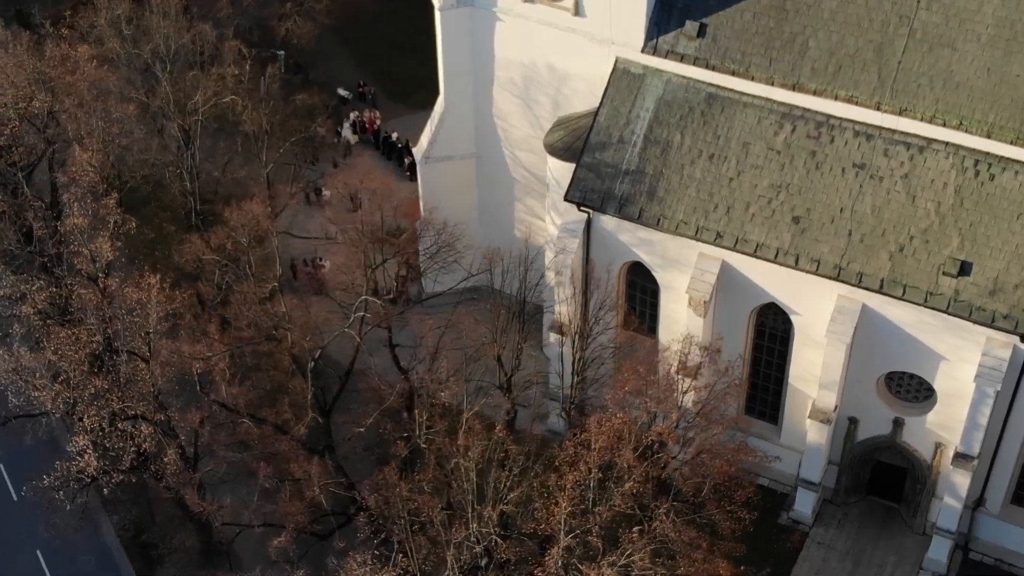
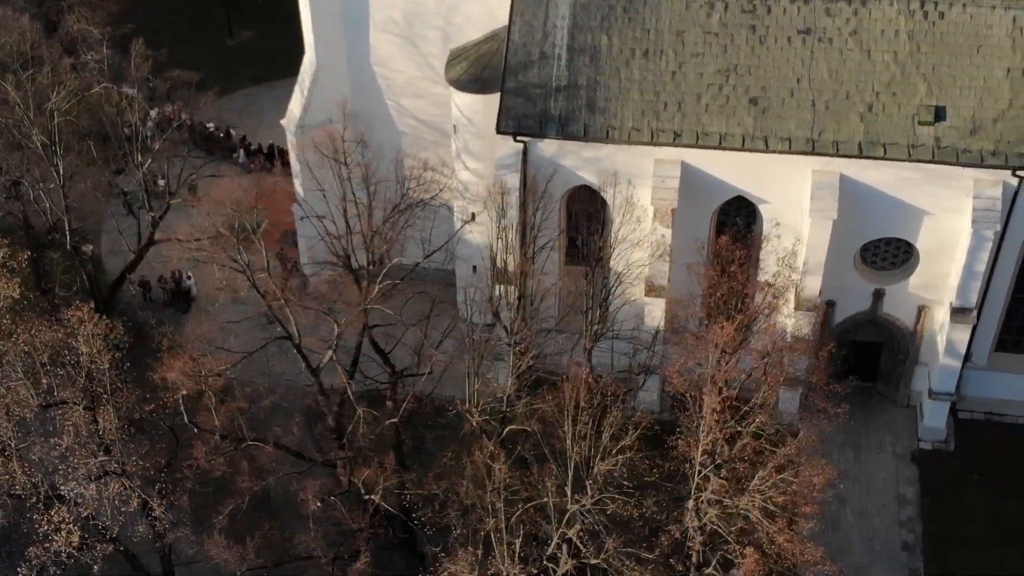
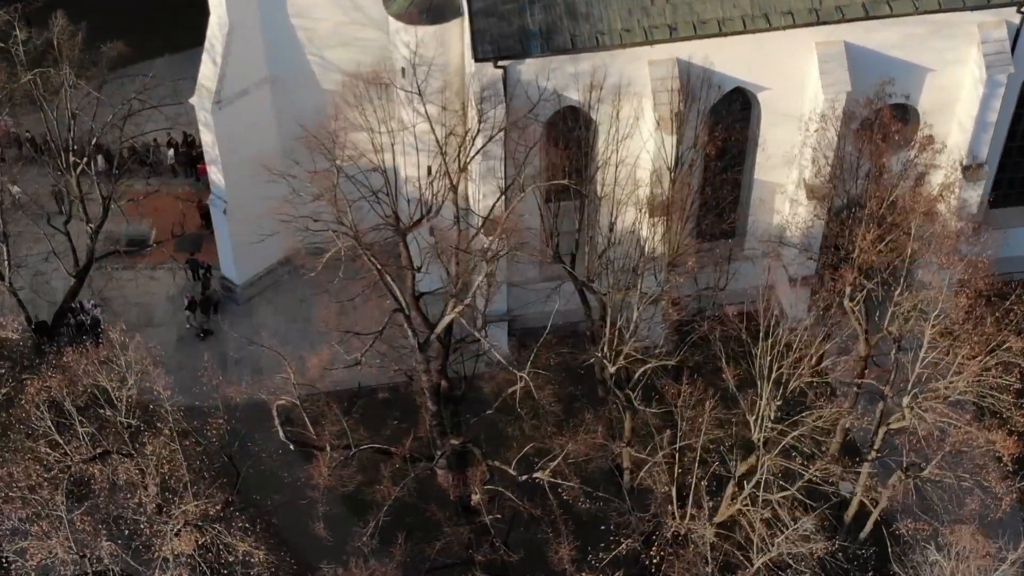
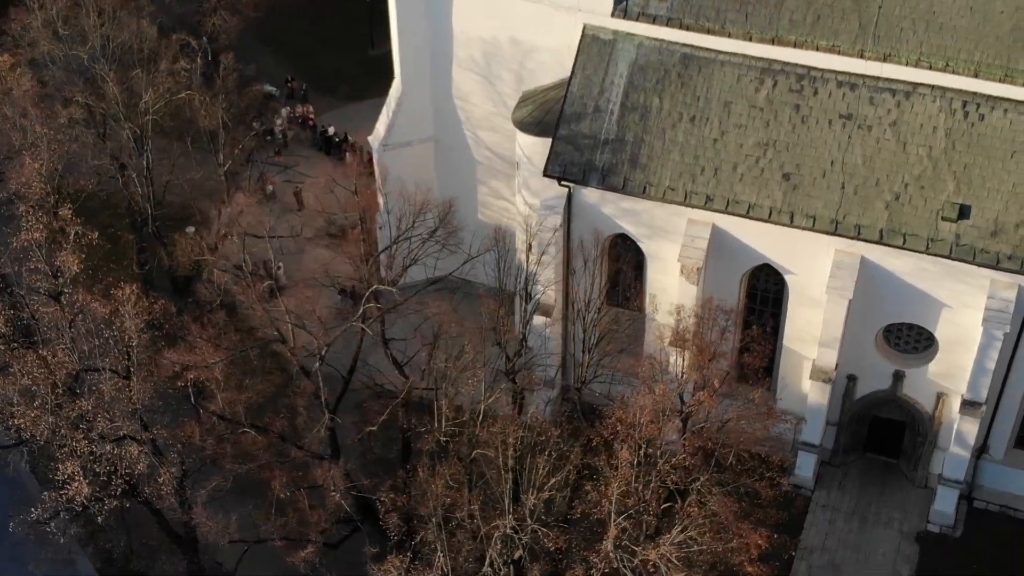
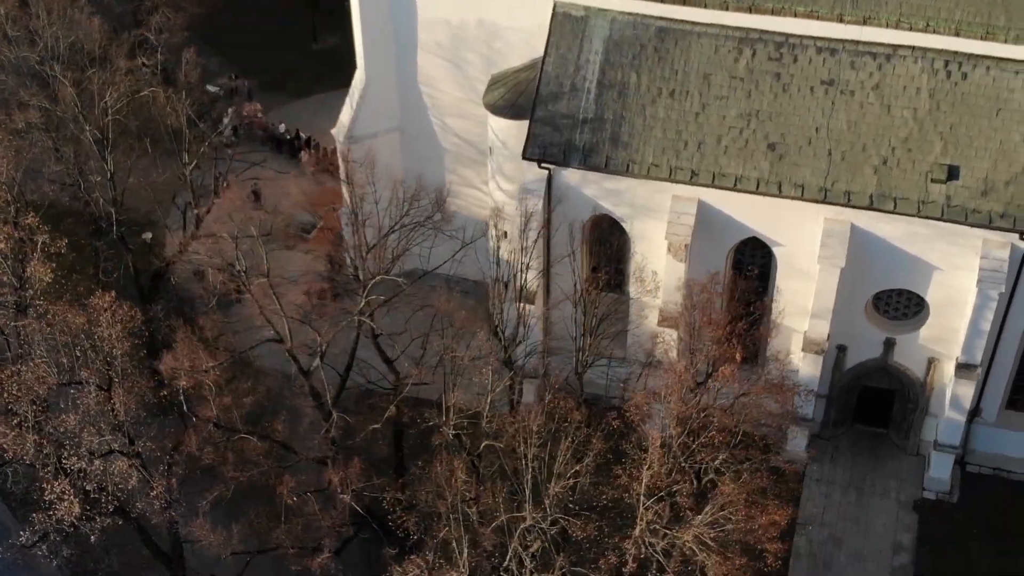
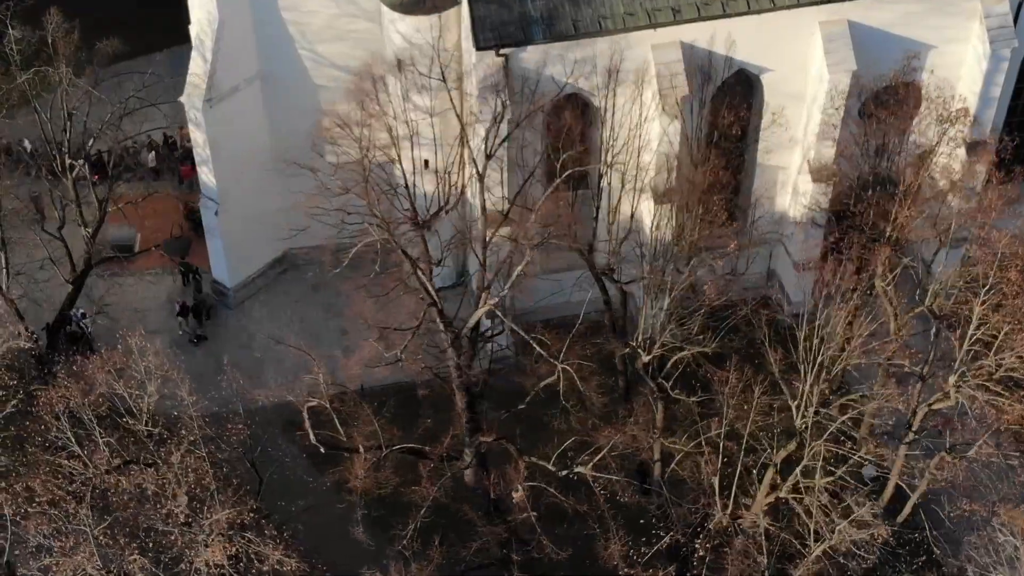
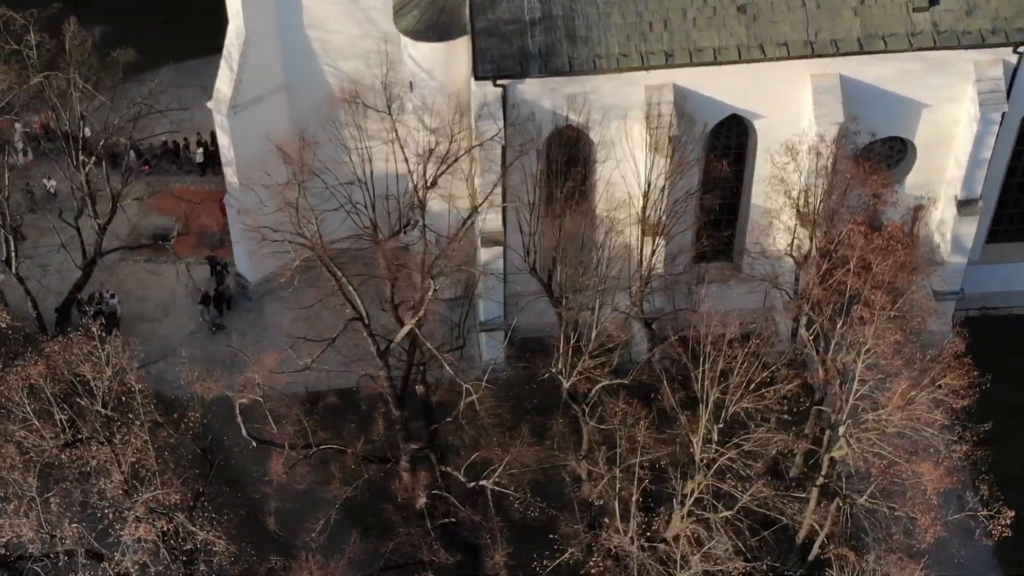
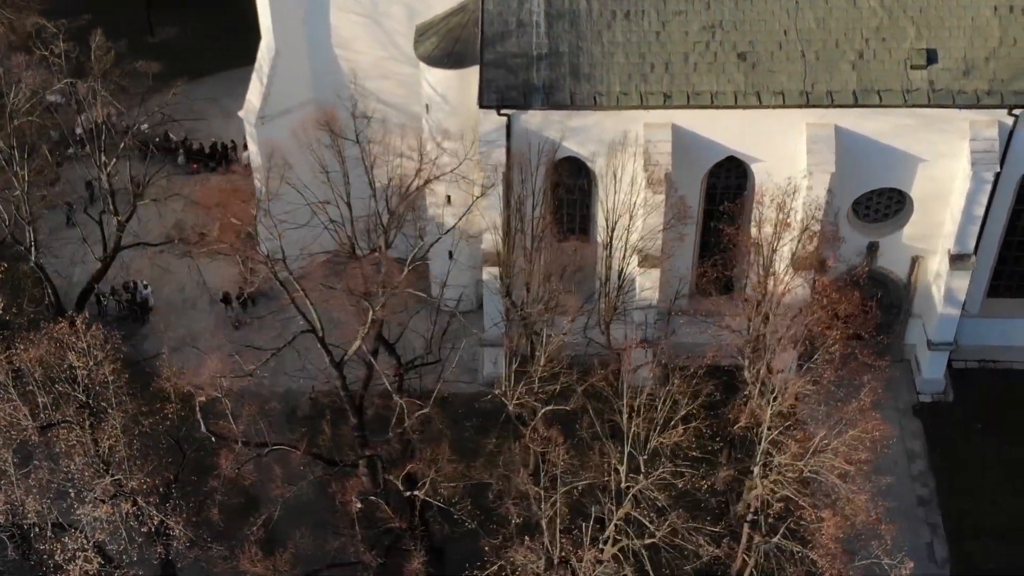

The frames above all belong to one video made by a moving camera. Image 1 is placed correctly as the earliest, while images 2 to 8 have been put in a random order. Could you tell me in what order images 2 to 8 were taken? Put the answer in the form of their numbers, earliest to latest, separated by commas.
4, 5, 2, 8, 7, 3, 6
